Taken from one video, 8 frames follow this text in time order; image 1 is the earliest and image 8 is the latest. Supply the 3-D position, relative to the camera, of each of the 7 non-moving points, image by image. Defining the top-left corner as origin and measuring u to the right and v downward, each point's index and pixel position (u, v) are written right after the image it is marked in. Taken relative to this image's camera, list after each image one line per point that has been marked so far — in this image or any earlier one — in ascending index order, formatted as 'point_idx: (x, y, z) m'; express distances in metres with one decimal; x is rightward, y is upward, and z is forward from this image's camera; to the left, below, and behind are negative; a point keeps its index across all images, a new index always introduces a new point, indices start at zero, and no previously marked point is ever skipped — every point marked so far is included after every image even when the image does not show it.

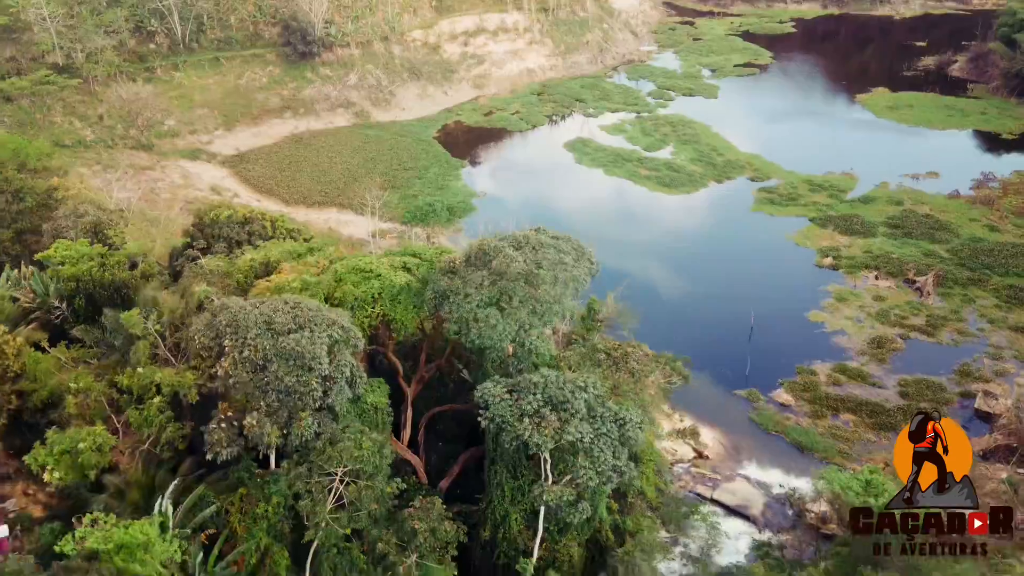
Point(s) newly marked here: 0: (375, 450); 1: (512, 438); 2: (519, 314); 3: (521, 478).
0: (-1.7, -1.8, +10.6) m
1: (0.0, -1.7, +10.2) m
2: (+0.1, -0.3, +11.6) m
3: (+0.1, -2.6, +11.5) m
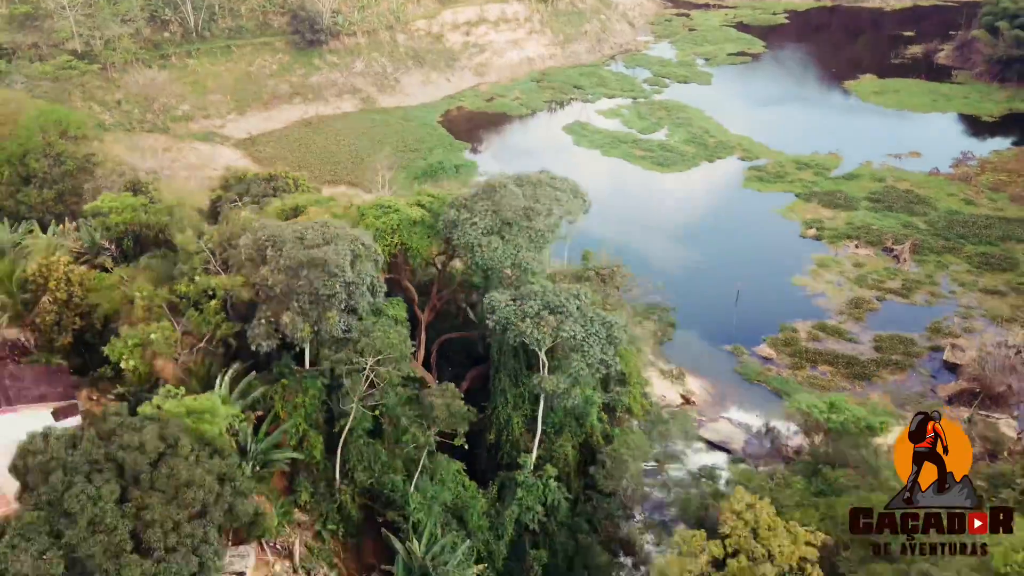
0: (-1.6, -0.7, +12.3) m
1: (0.0, -0.6, +12.0) m
2: (+0.1, +0.8, +13.3) m
3: (+0.2, -1.5, +13.2) m
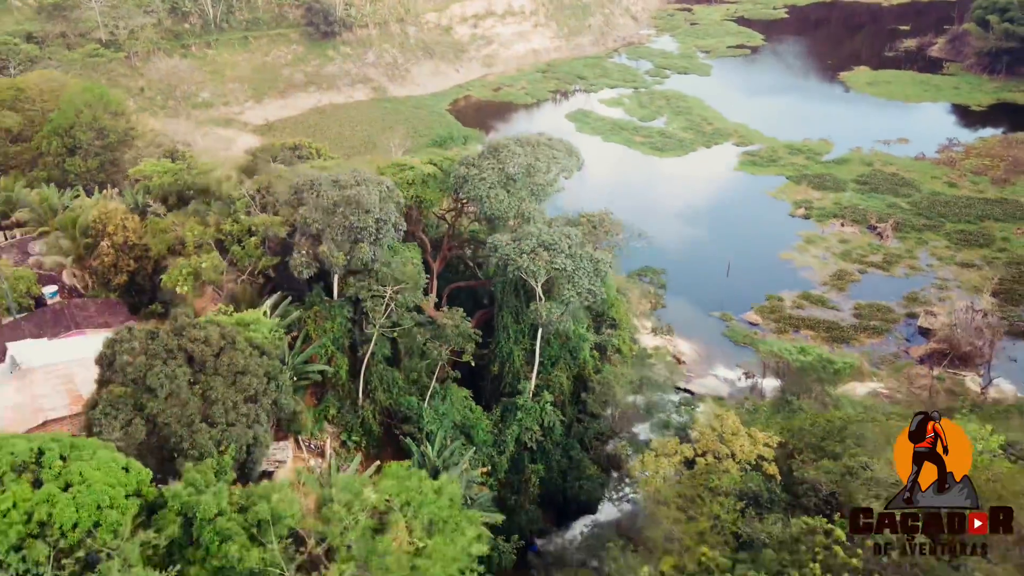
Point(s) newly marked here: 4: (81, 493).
0: (-1.6, +0.3, +14.2) m
1: (+0.1, +0.4, +13.8) m
2: (+0.1, +1.7, +15.1) m
3: (+0.2, -0.6, +15.0) m
4: (-4.4, -2.1, +8.6) m
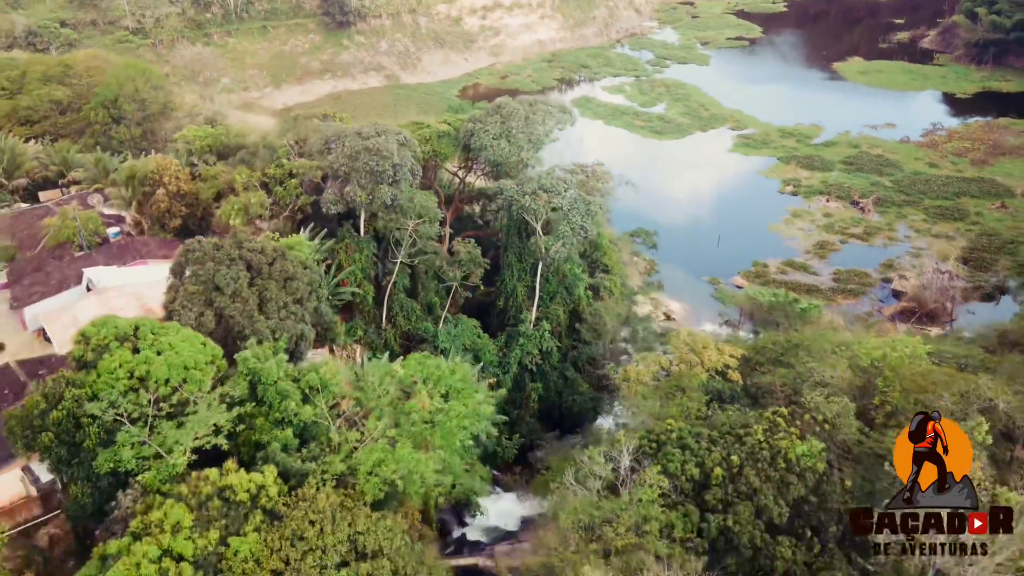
0: (-1.5, +1.5, +16.4) m
1: (+0.1, +1.6, +16.0) m
2: (+0.2, +2.9, +17.3) m
3: (+0.3, +0.6, +17.3) m
4: (-4.4, -0.9, +10.9) m
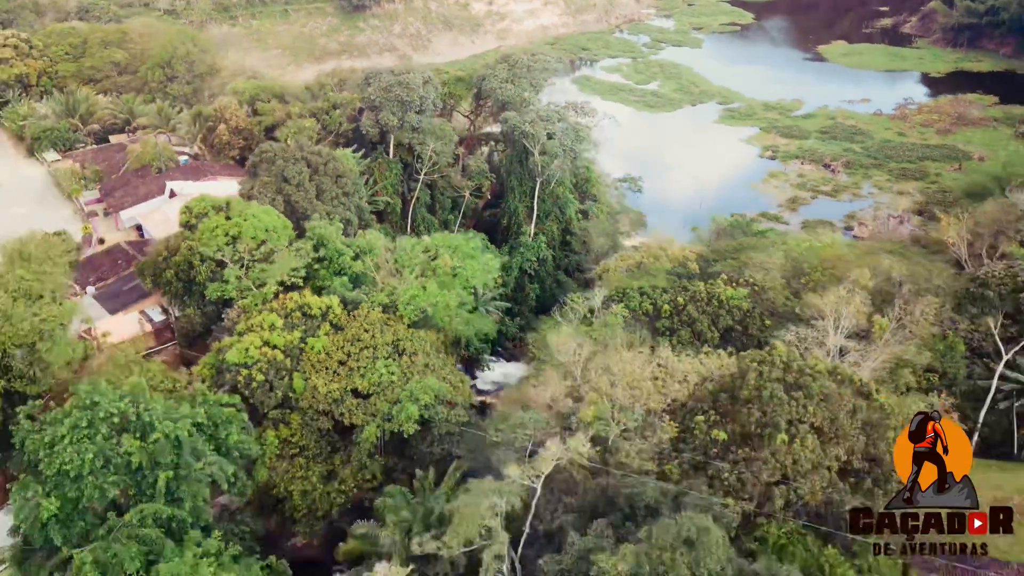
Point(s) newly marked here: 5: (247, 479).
0: (-1.5, +3.5, +20.0) m
1: (+0.2, +3.6, +19.6) m
2: (+0.3, +4.9, +20.9) m
3: (+0.3, +2.6, +20.8) m
4: (-4.3, +1.1, +14.5) m
5: (-3.6, -2.6, +11.7) m
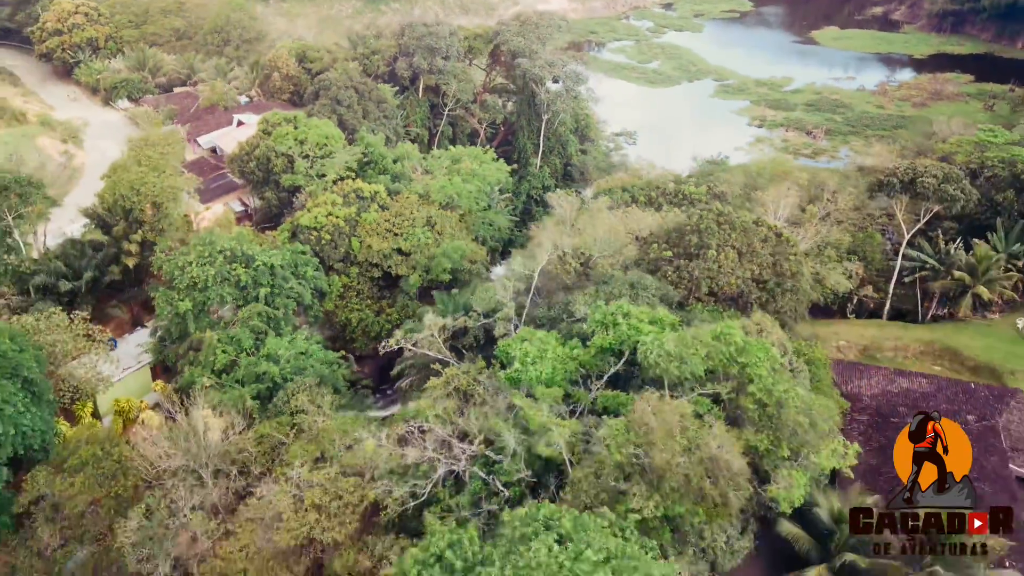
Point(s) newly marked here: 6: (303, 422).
0: (-1.2, +5.8, +23.8) m
1: (+0.4, +5.8, +23.4) m
2: (+0.6, +7.2, +24.7) m
3: (+0.6, +4.9, +24.6) m
4: (-4.2, +3.4, +18.3) m
5: (-3.5, -0.4, +15.5) m
6: (-2.9, -1.8, +11.7) m
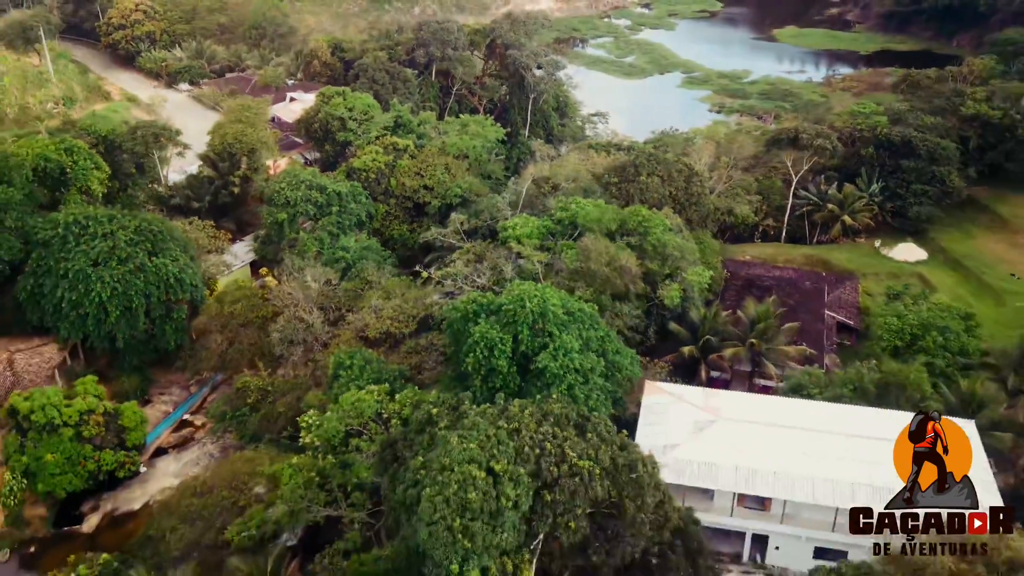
0: (-1.4, +7.8, +30.1) m
1: (+0.2, +7.8, +29.7) m
2: (+0.3, +9.2, +31.0) m
3: (+0.3, +6.9, +30.9) m
4: (-4.3, +5.4, +24.6) m
5: (-3.7, +1.6, +21.8) m
6: (-3.0, +0.1, +18.0) m
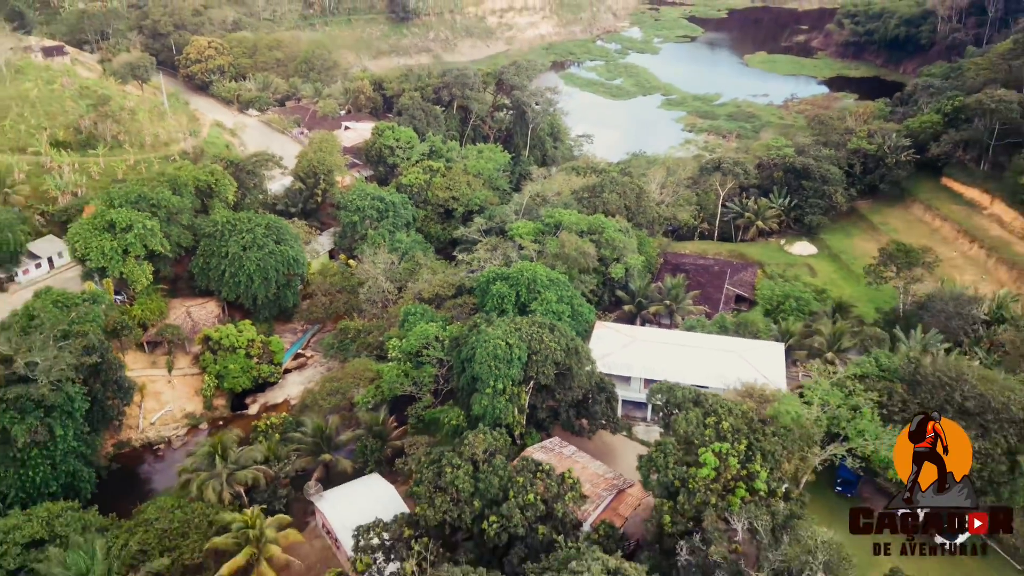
0: (-1.3, +8.4, +38.8) m
1: (+0.4, +8.4, +38.4) m
2: (+0.5, +9.8, +39.7) m
3: (+0.5, +7.5, +39.7) m
4: (-4.2, +6.1, +33.3) m
5: (-3.5, +2.3, +30.5) m
6: (-2.9, +0.8, +26.7) m
